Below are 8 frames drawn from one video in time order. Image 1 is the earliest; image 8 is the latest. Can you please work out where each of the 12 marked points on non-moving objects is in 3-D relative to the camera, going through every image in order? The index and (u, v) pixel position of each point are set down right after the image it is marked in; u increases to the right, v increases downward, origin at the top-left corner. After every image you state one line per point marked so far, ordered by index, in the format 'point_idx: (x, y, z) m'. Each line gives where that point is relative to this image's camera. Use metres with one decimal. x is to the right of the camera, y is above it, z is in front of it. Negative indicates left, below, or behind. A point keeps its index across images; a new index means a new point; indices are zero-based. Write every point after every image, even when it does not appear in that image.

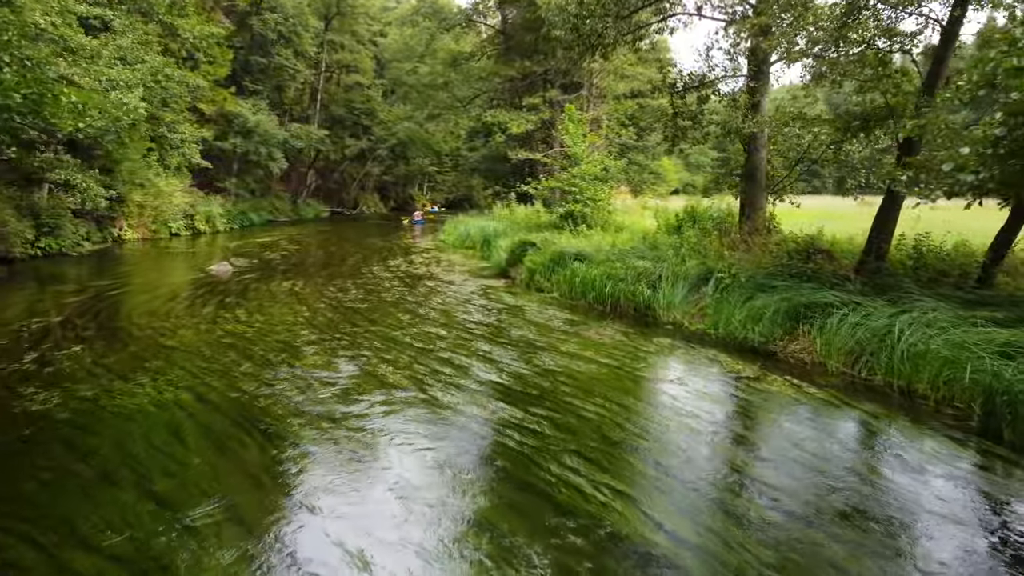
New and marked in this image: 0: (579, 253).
0: (+1.1, +0.6, +12.8) m
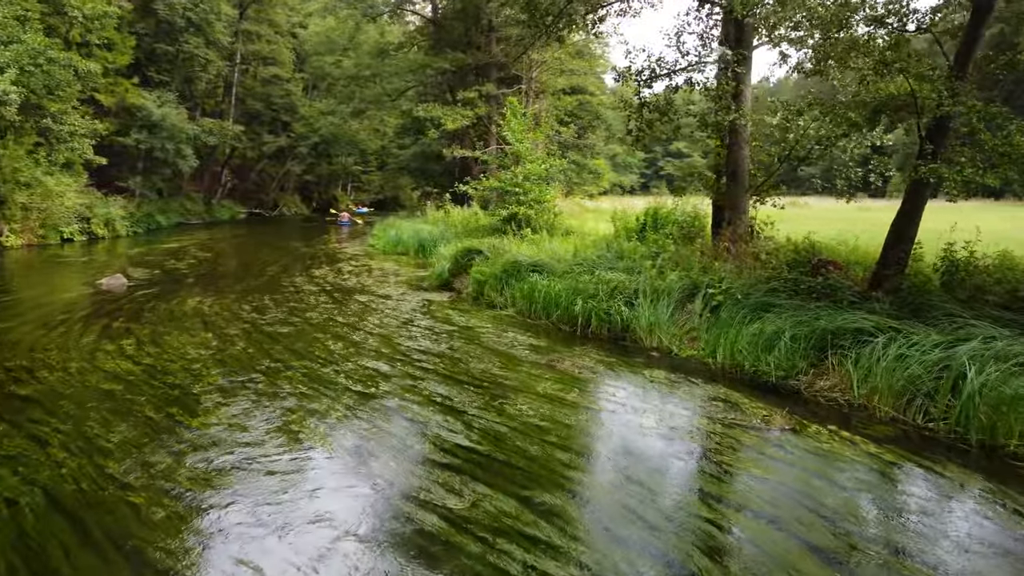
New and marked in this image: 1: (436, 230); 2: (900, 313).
0: (+0.3, +0.3, +11.2) m
1: (-1.8, +1.4, +19.1) m
2: (+3.4, -0.2, +7.0) m
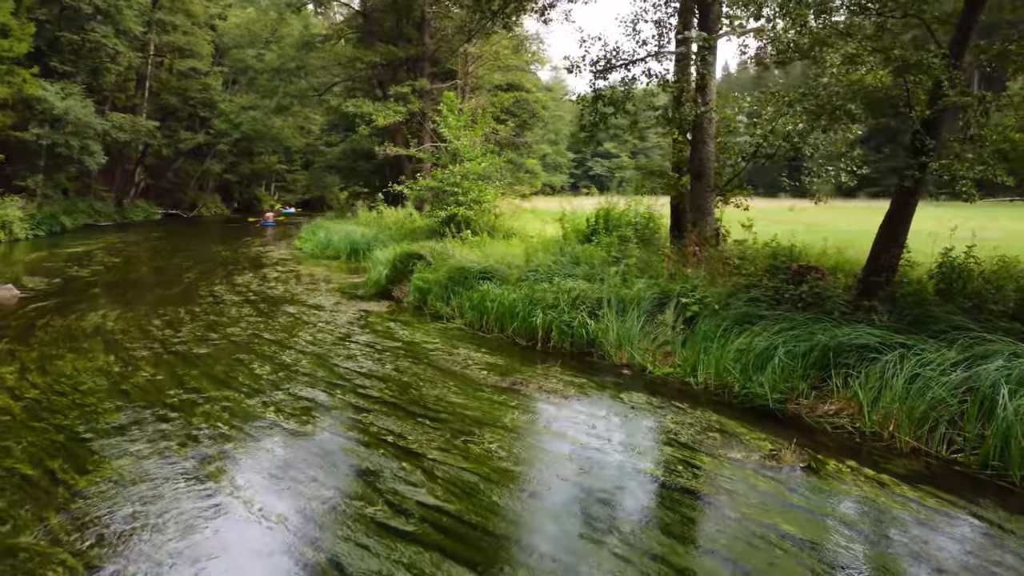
0: (-0.3, +0.2, +10.2) m
1: (-3.2, +1.2, +17.9) m
2: (+3.1, -0.3, +6.3) m
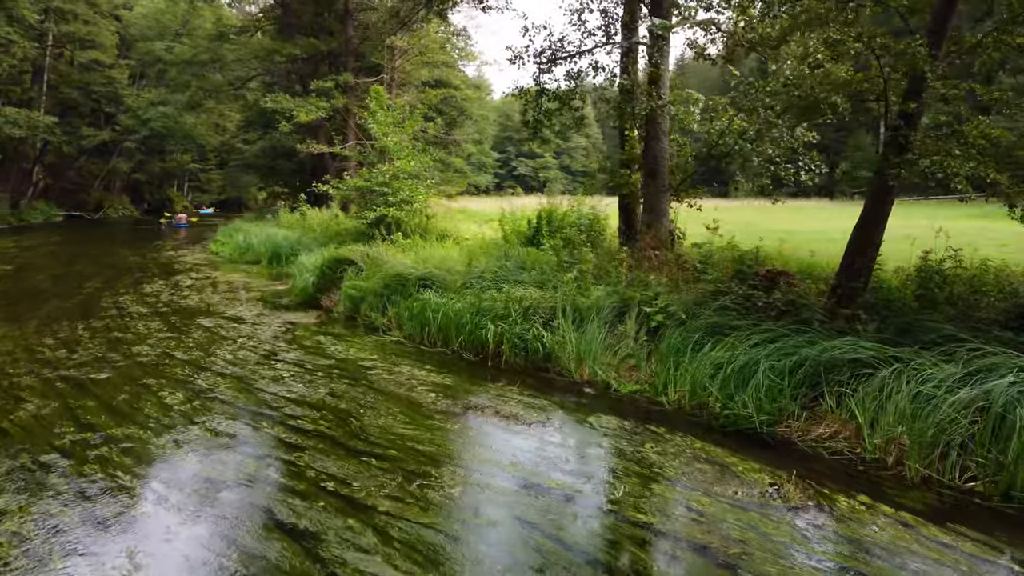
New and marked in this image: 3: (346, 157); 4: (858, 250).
0: (-1.0, +0.1, +9.4) m
1: (-4.6, +1.1, +16.8) m
2: (+2.7, -0.4, +5.8) m
3: (-4.1, +3.3, +19.8) m
4: (+3.0, +0.3, +6.9) m
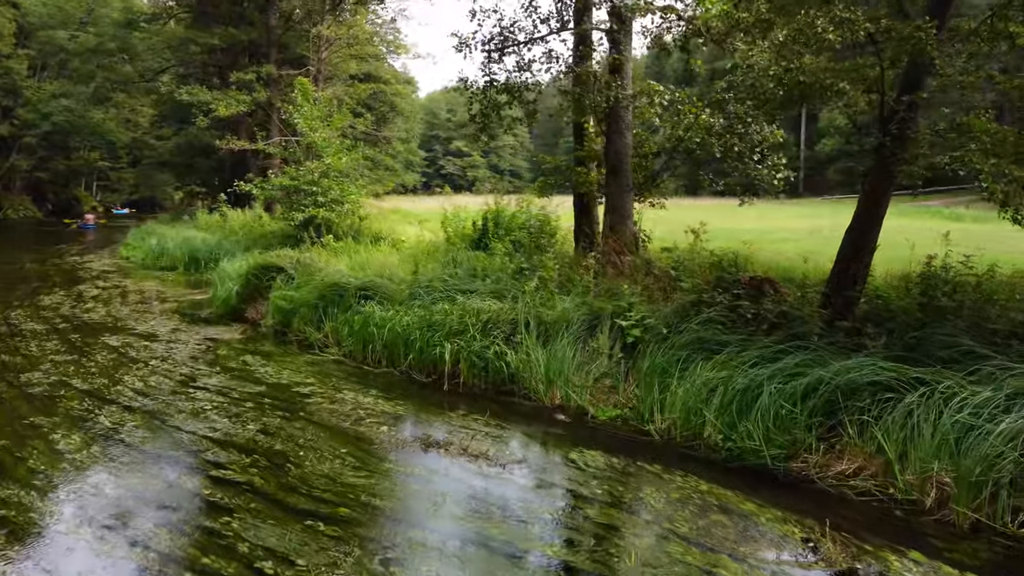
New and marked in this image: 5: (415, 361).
0: (-1.5, 0.0, +8.4) m
1: (-5.8, +1.0, +15.5) m
2: (+2.5, -0.4, +5.2) m
3: (-5.6, +3.1, +18.5) m
4: (+2.7, +0.3, +6.3) m
5: (-0.9, -0.6, +7.1) m
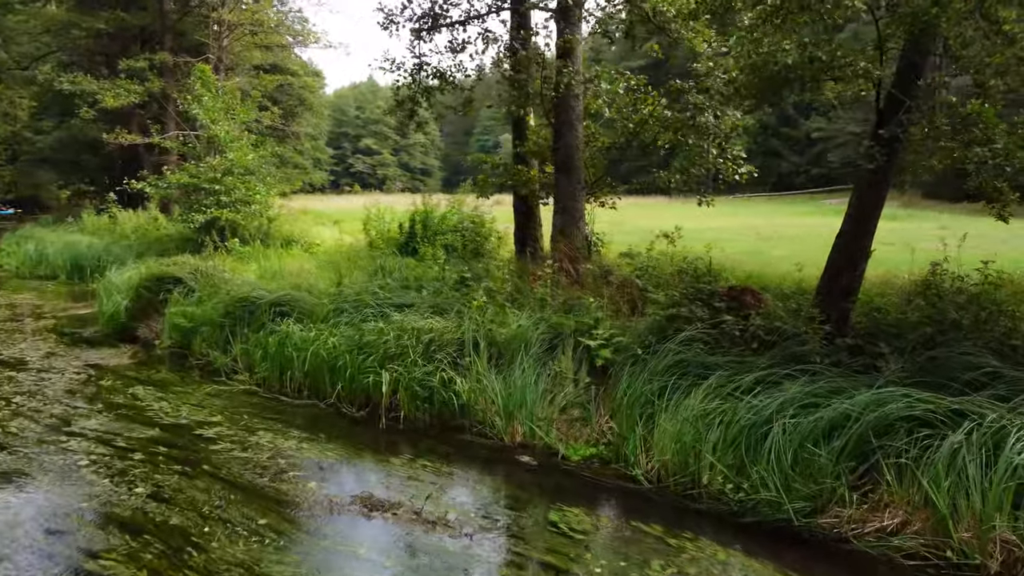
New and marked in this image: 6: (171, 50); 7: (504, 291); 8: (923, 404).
0: (-2.1, -0.1, +7.3) m
1: (-7.1, +0.8, +13.8) m
2: (+2.3, -0.5, +4.5) m
3: (-7.3, +2.9, +16.9) m
4: (+2.3, +0.2, +5.6) m
5: (-1.3, -0.8, +6.0) m
6: (-8.1, +5.6, +19.0) m
7: (-0.1, 0.0, +6.7) m
8: (+2.1, -0.6, +4.1) m
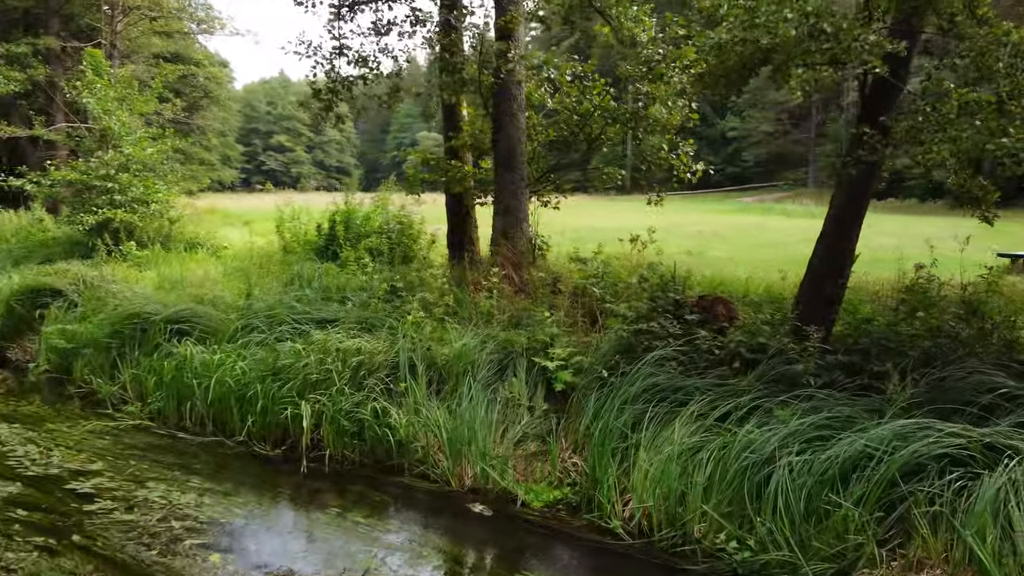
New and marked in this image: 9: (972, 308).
0: (-2.6, -0.2, +6.2) m
1: (-8.2, +0.6, +12.2) m
2: (+2.1, -0.6, +3.9) m
3: (-8.7, +2.8, +15.3) m
4: (+2.0, +0.1, +5.0) m
5: (-1.6, -0.9, +5.0) m
6: (-9.8, +5.5, +17.3) m
7: (-0.5, -0.1, +5.9) m
8: (+1.9, -0.6, +3.5) m
9: (+2.8, -0.1, +4.8) m
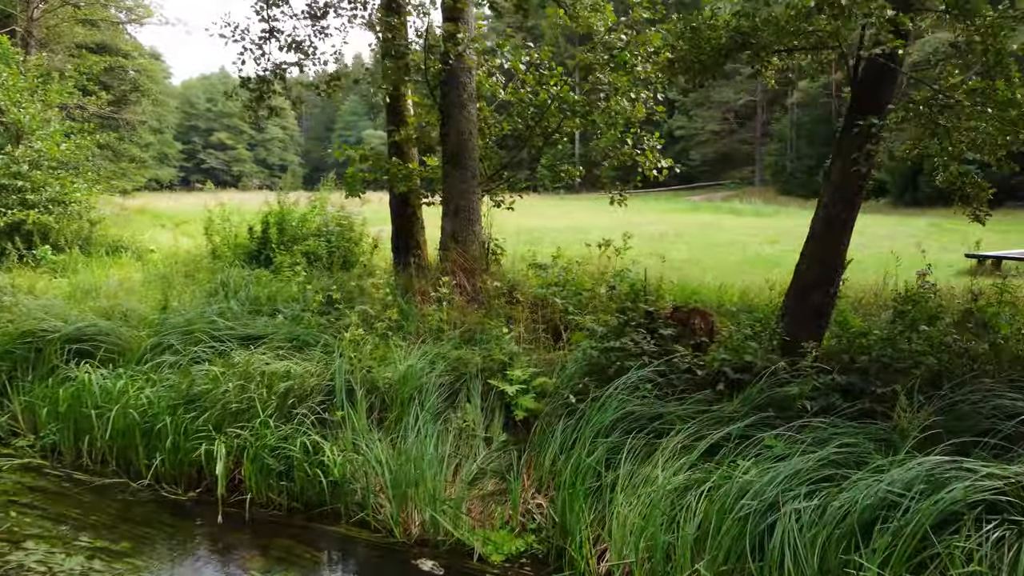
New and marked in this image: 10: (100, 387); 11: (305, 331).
0: (-2.9, -0.3, +5.4) m
1: (-8.9, +0.5, +11.0) m
2: (+1.9, -0.6, +3.4) m
3: (-9.7, +2.6, +14.0) m
4: (+1.7, +0.1, +4.5) m
5: (-1.9, -0.9, +4.3) m
6: (-10.9, +5.3, +16.0) m
7: (-0.8, -0.2, +5.2) m
8: (+1.7, -0.7, +3.0) m
9: (+2.5, -0.2, +4.3) m
10: (-2.4, -0.6, +4.7) m
11: (-1.3, -0.3, +5.1) m
